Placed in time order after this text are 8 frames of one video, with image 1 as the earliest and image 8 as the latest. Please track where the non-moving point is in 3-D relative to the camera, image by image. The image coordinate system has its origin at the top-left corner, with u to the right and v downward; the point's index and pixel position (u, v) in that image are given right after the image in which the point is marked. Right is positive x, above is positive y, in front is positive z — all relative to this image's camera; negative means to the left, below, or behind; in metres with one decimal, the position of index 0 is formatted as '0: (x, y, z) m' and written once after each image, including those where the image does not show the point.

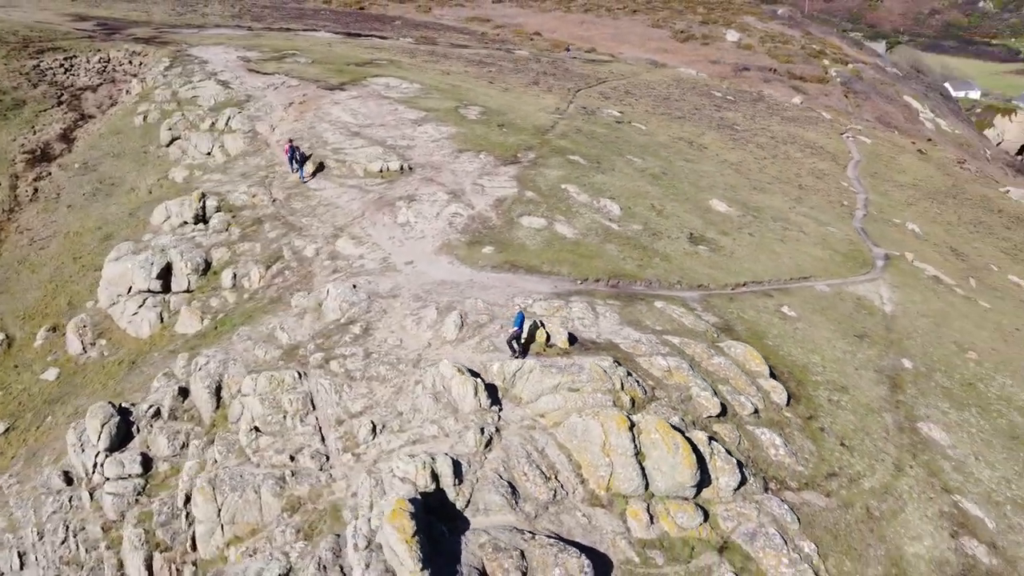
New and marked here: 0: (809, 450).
0: (+6.2, -3.3, +16.8) m
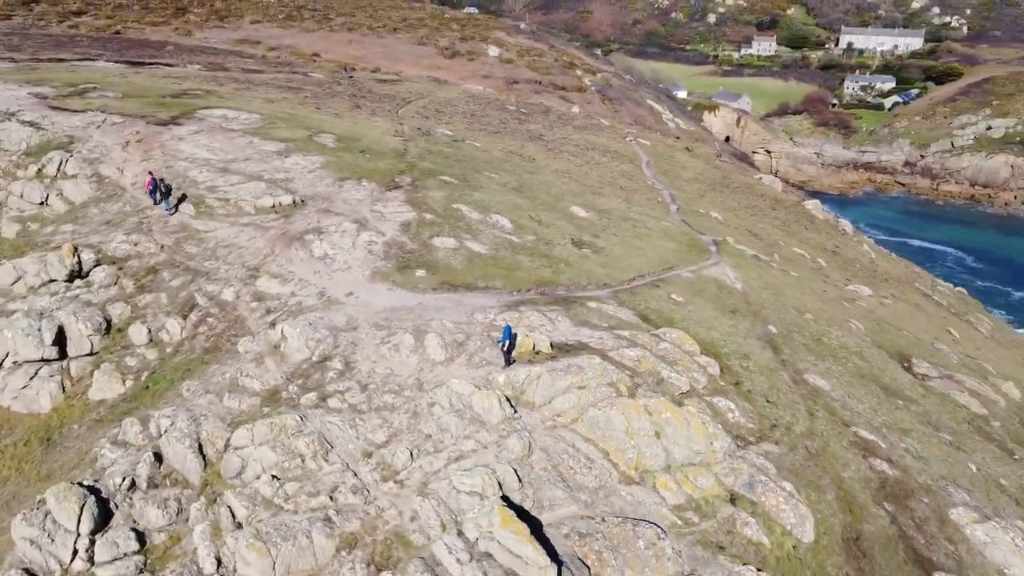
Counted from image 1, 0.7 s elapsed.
0: (+5.9, -2.9, +20.0) m
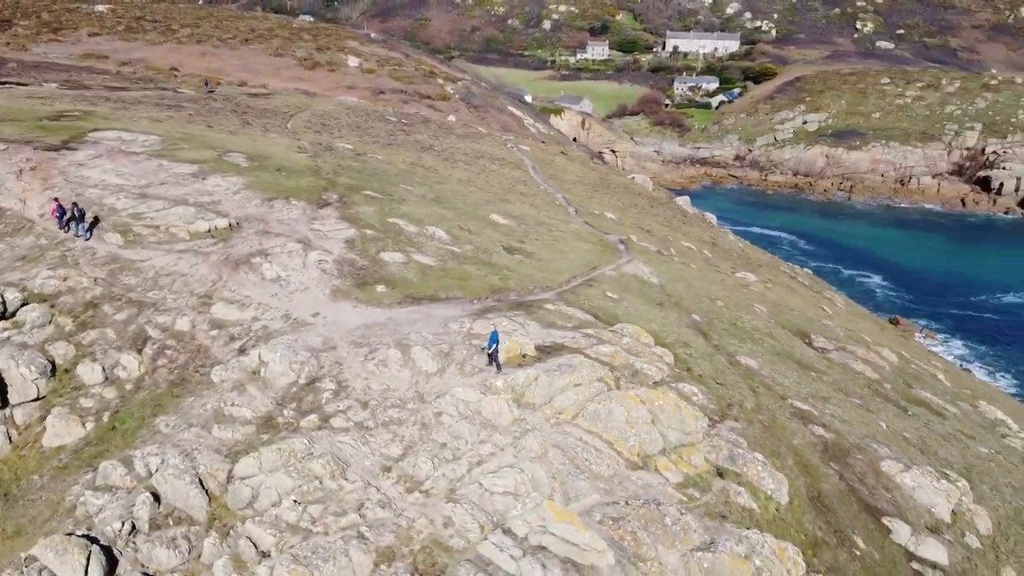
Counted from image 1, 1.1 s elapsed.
0: (+5.3, -2.7, +21.8) m
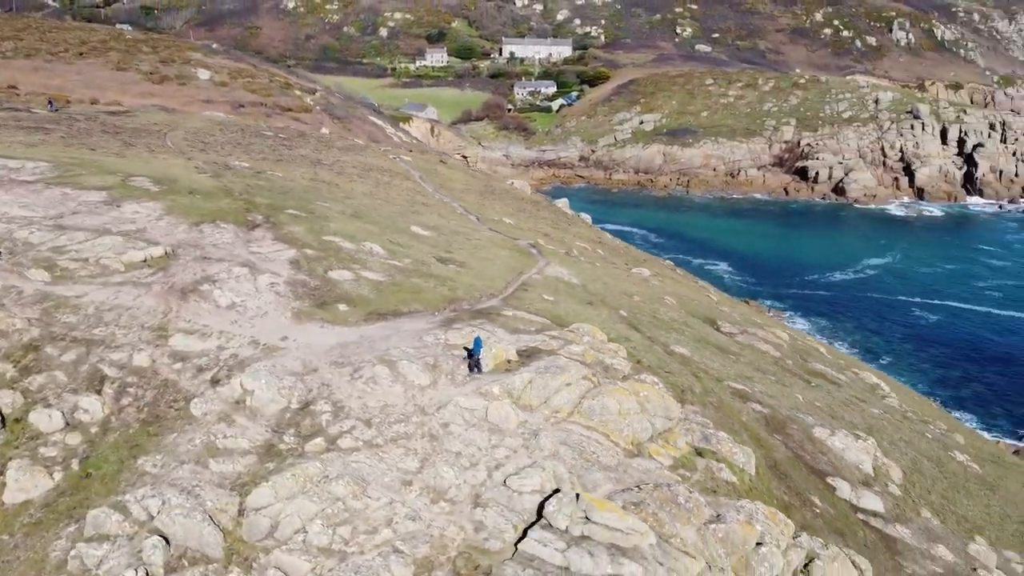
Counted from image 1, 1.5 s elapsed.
0: (+4.4, -2.6, +23.6) m
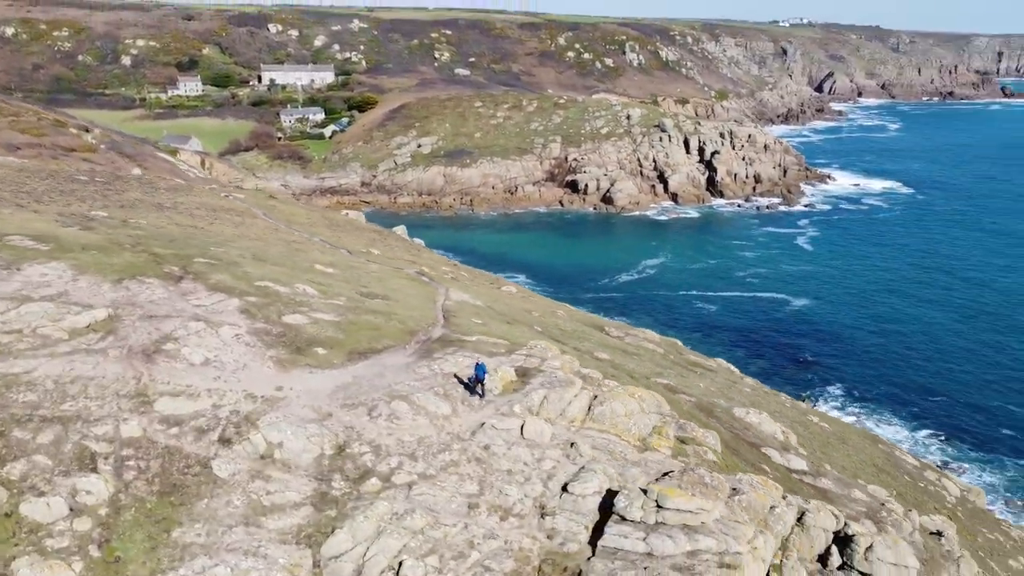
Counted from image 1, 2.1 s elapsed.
0: (+3.4, -3.0, +26.1) m
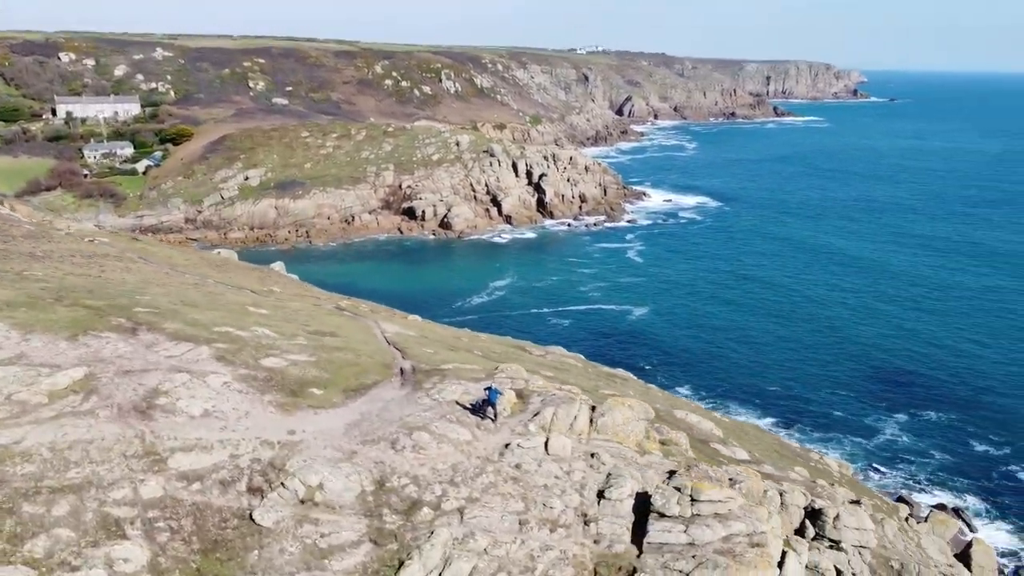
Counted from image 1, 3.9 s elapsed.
0: (+2.4, -3.7, +27.8) m
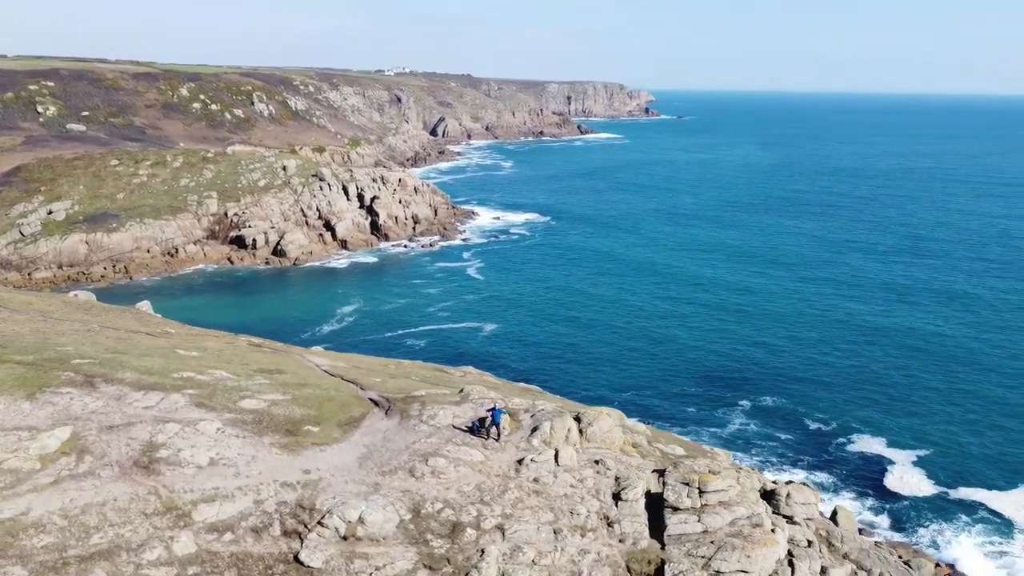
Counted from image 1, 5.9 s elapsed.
0: (+1.0, -4.3, +29.2) m
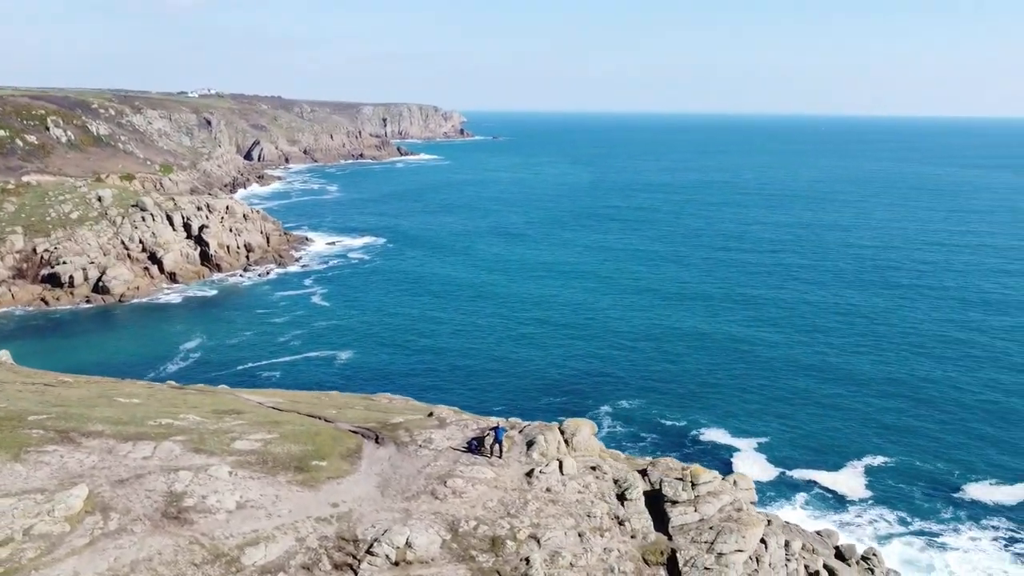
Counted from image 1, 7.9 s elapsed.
0: (-0.5, -5.2, +30.5) m
